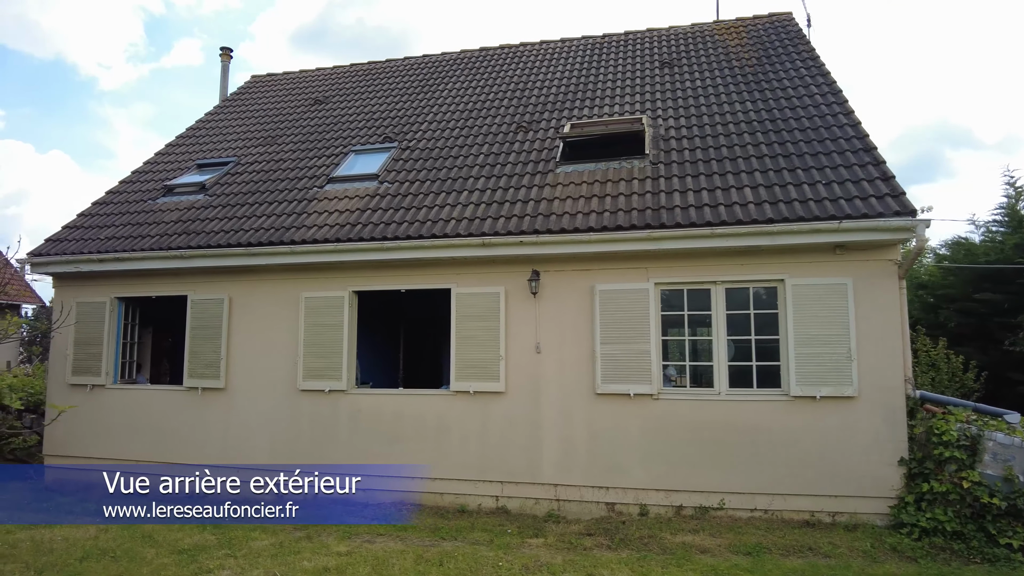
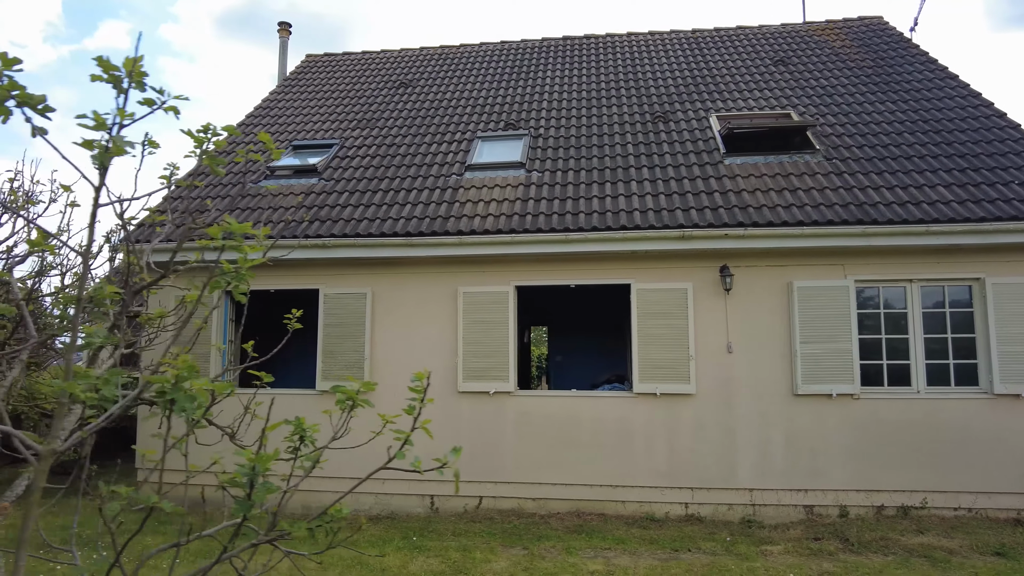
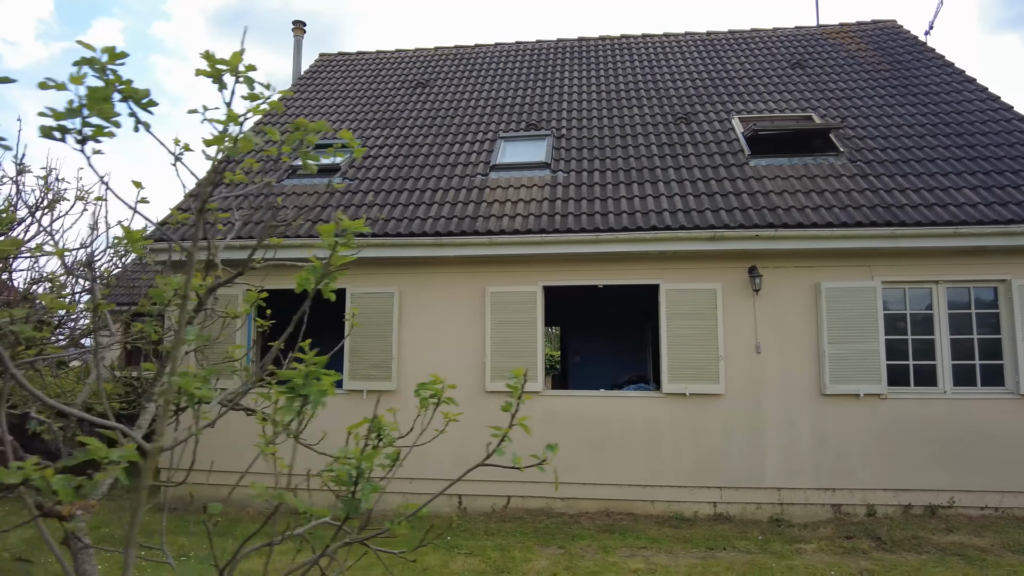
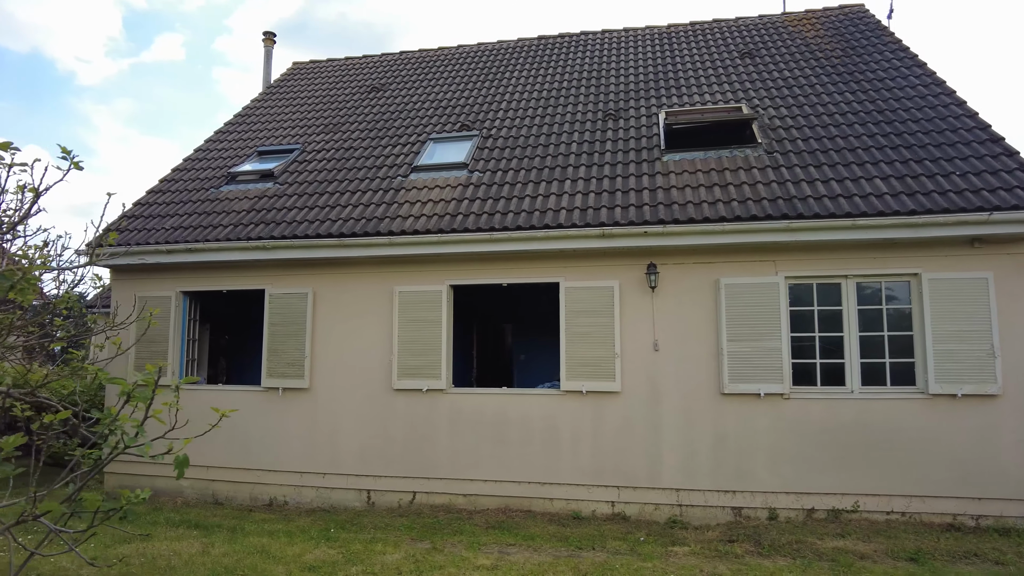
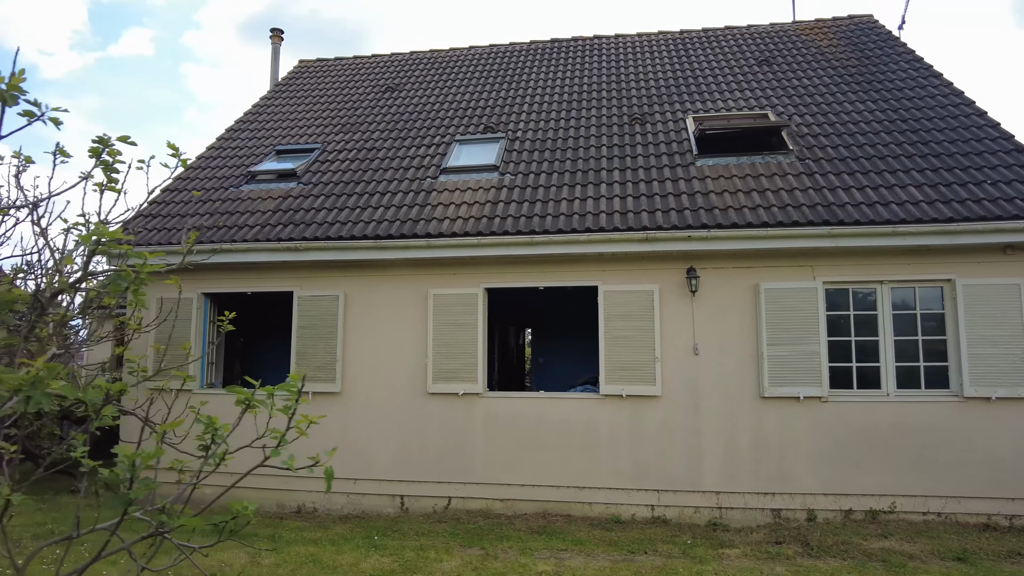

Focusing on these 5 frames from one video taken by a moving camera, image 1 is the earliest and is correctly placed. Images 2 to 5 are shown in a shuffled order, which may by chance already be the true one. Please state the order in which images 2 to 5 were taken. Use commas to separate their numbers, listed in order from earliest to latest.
4, 5, 2, 3
